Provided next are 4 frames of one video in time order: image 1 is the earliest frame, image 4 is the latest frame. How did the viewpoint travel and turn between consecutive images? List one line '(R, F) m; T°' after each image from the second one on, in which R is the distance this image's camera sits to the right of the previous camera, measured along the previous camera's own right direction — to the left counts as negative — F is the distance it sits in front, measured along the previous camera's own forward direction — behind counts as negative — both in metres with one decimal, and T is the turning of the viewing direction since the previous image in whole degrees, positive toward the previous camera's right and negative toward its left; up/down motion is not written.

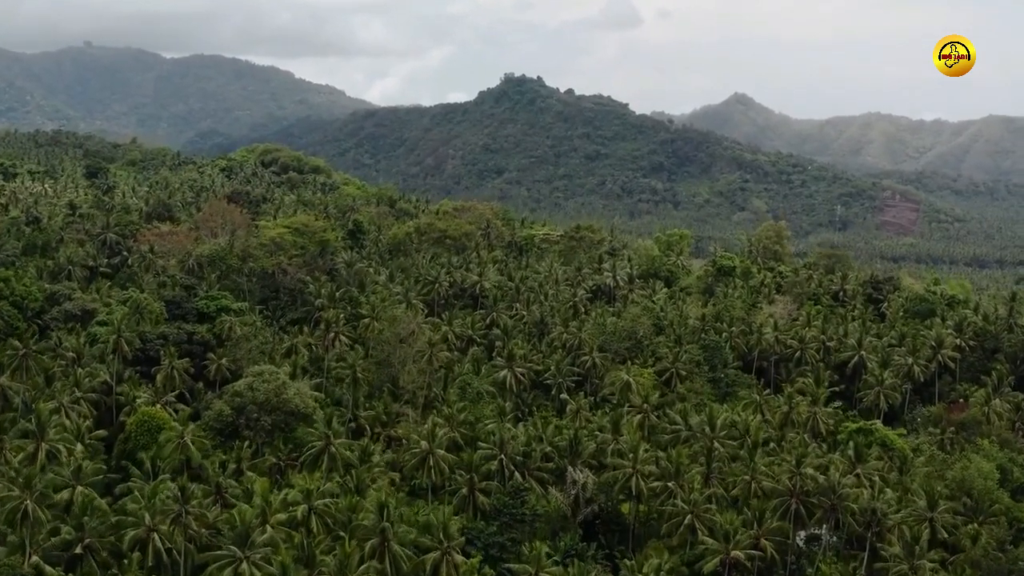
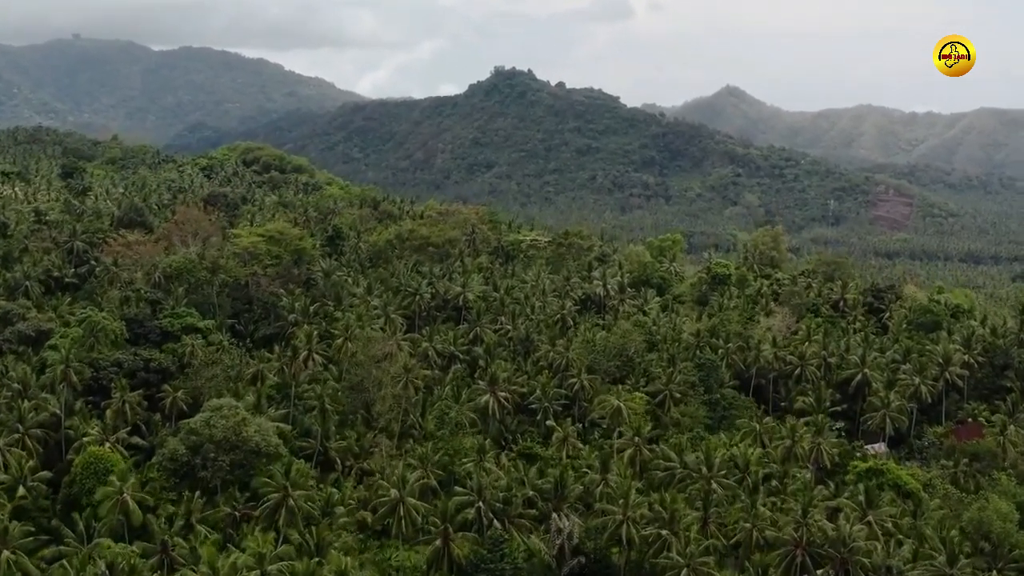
(+0.5, +3.4) m; 0°
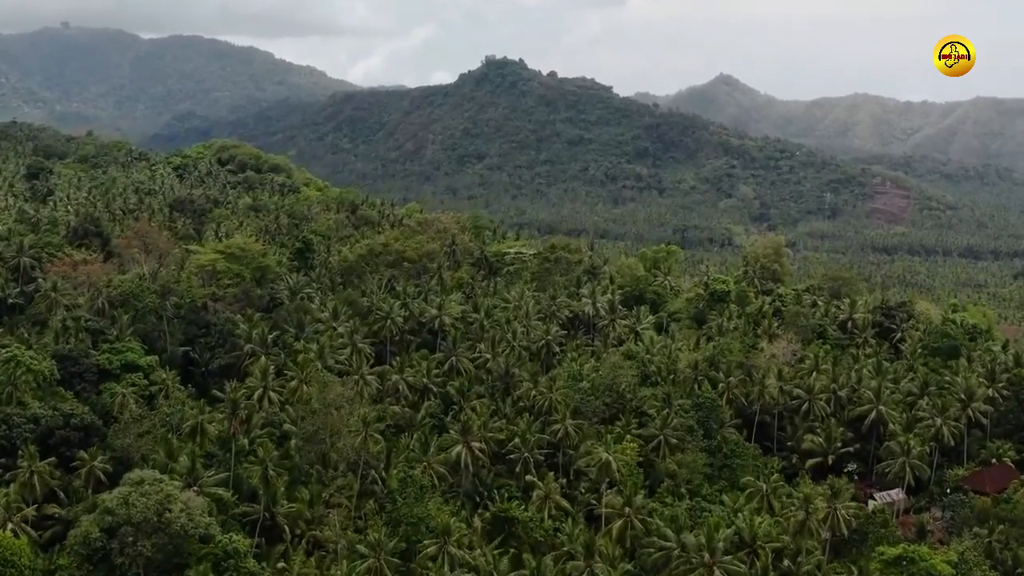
(+0.9, +5.7) m; 0°
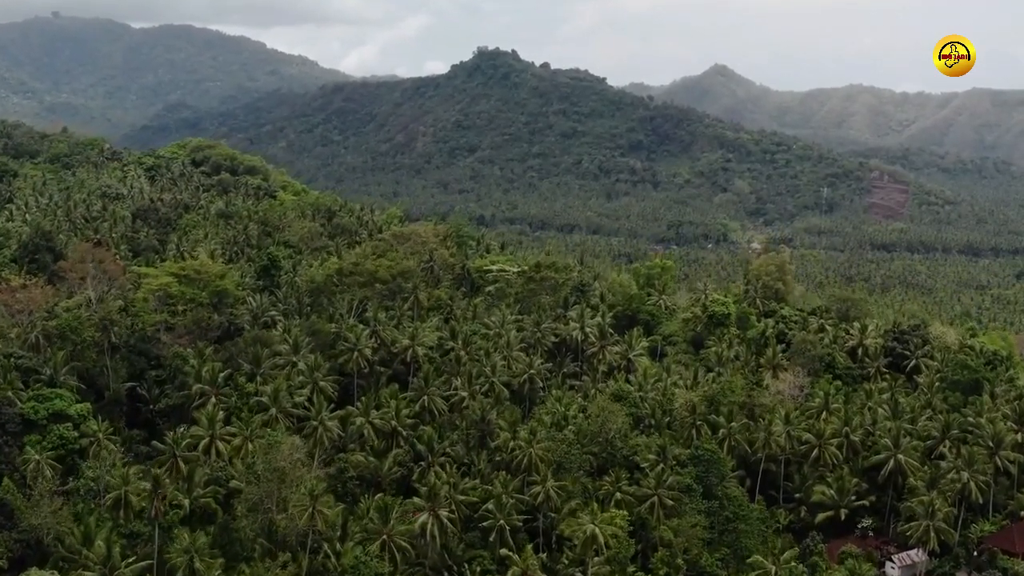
(+0.9, +5.5) m; 0°
